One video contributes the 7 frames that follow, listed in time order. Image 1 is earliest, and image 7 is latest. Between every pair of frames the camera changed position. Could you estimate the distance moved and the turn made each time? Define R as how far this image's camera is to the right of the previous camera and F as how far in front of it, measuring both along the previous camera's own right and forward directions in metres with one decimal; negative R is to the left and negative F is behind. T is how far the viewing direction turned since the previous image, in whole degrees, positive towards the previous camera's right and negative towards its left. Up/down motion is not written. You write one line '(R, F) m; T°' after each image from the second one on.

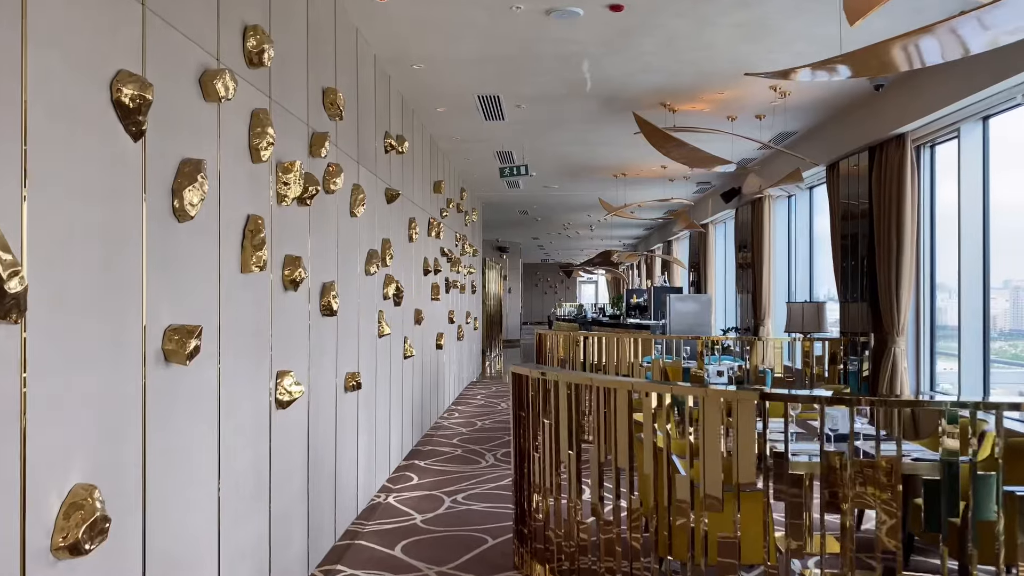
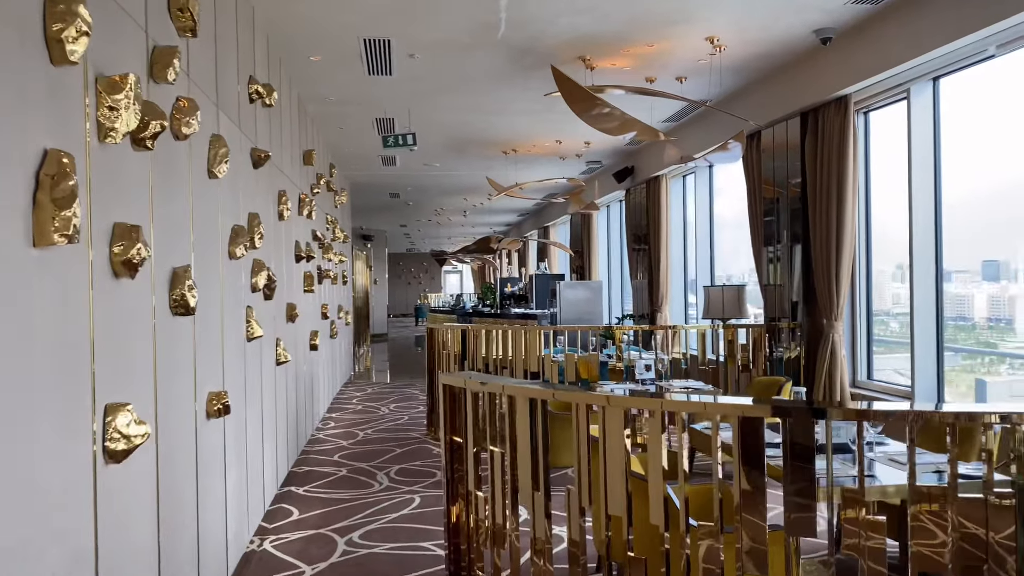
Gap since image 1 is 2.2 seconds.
(-0.3, +1.2) m; +10°
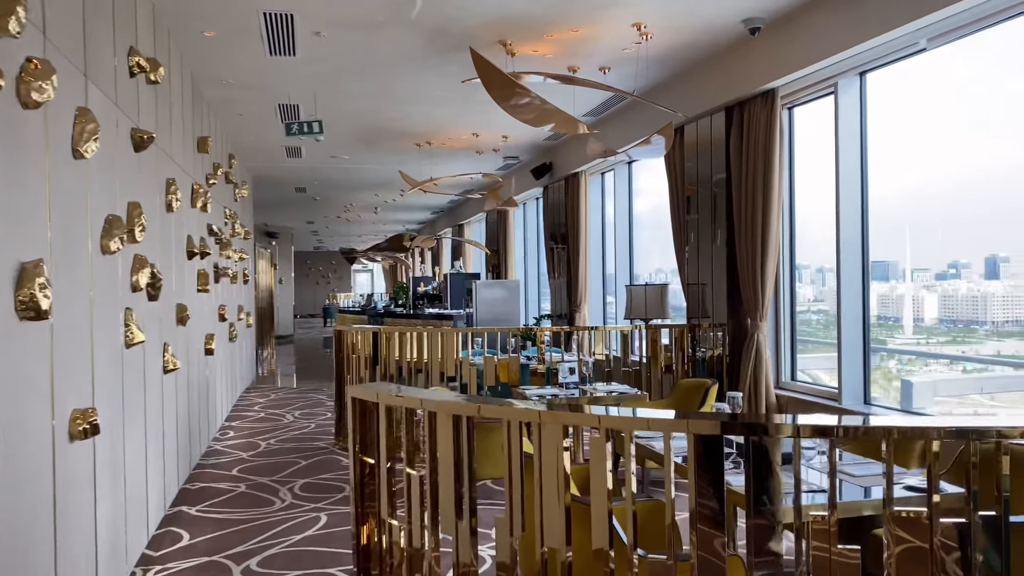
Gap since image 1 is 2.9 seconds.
(0.0, +0.4) m; +6°
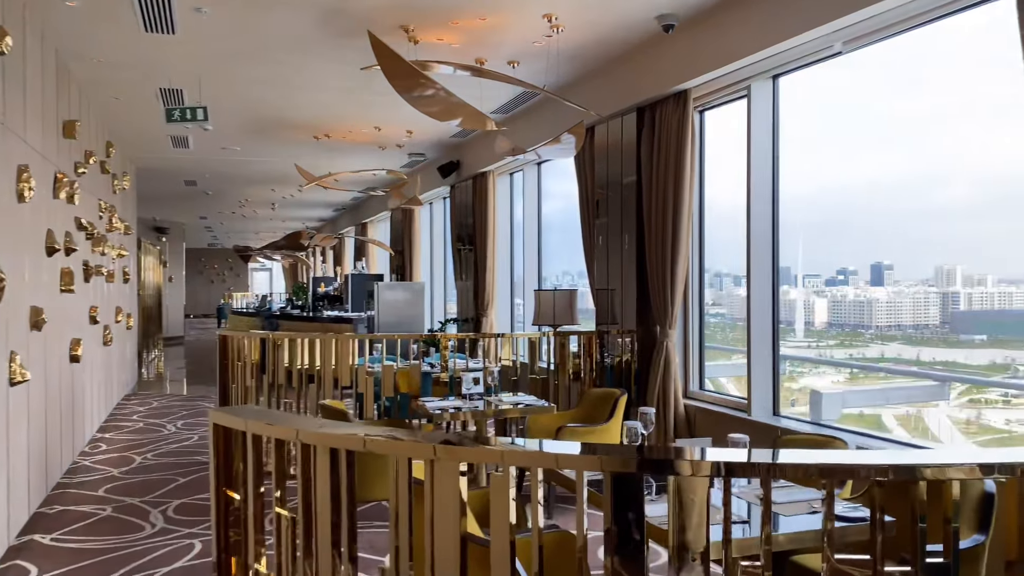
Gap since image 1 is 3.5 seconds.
(0.0, +0.4) m; +6°
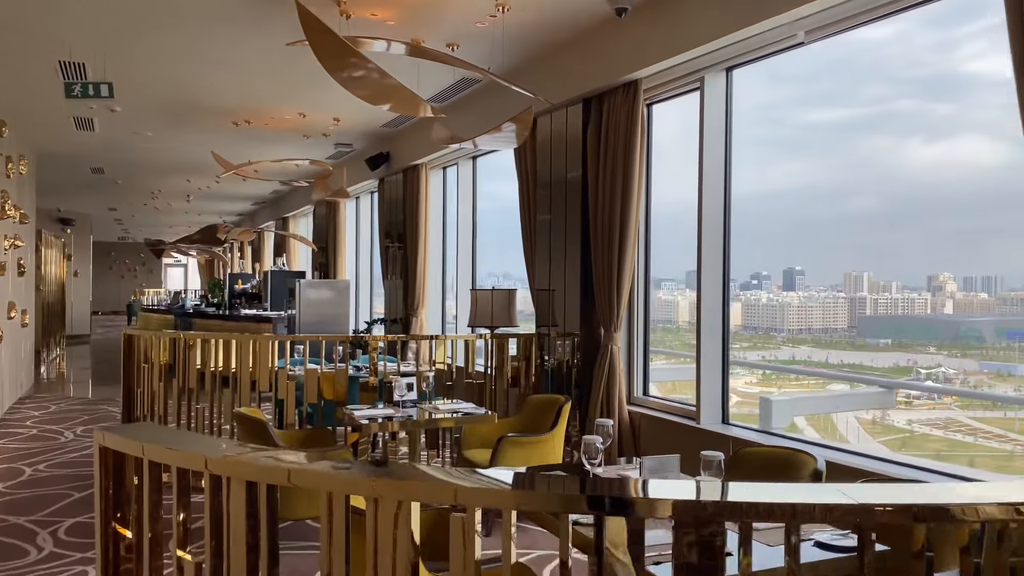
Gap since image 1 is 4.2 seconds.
(-0.1, +0.4) m; +5°
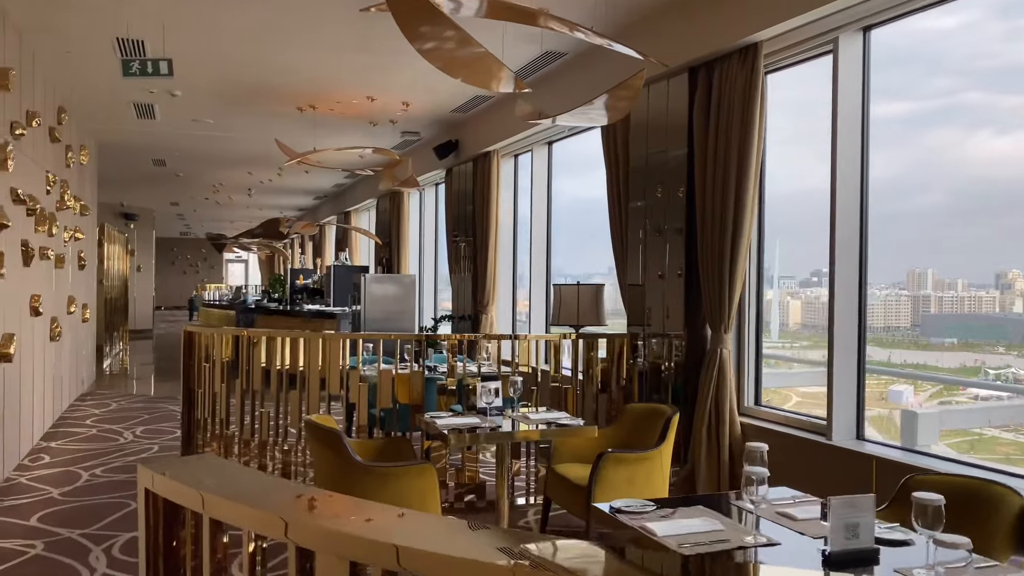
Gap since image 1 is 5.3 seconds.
(-0.3, +0.6) m; -4°
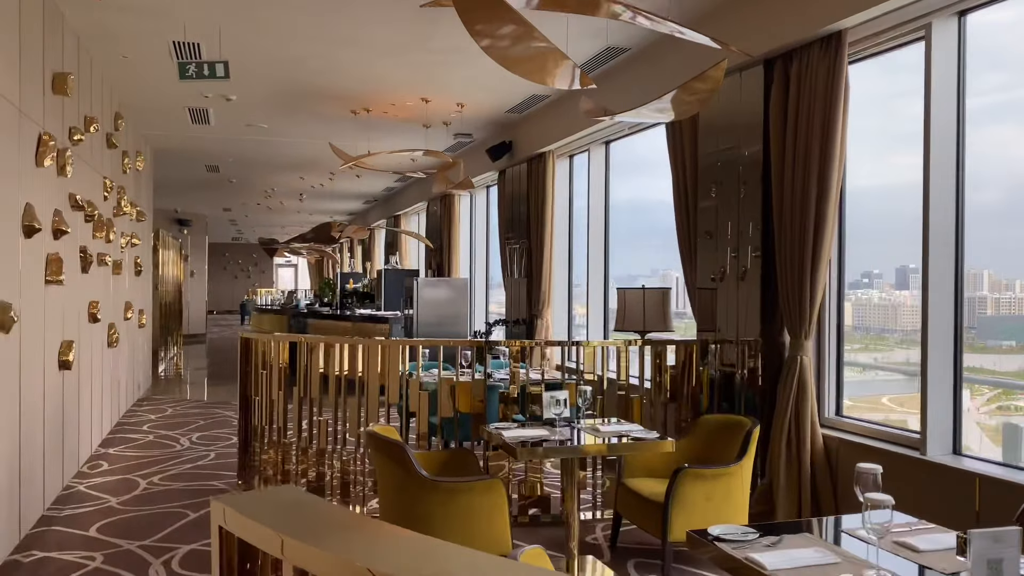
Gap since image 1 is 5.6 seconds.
(-0.1, +0.2) m; -3°
